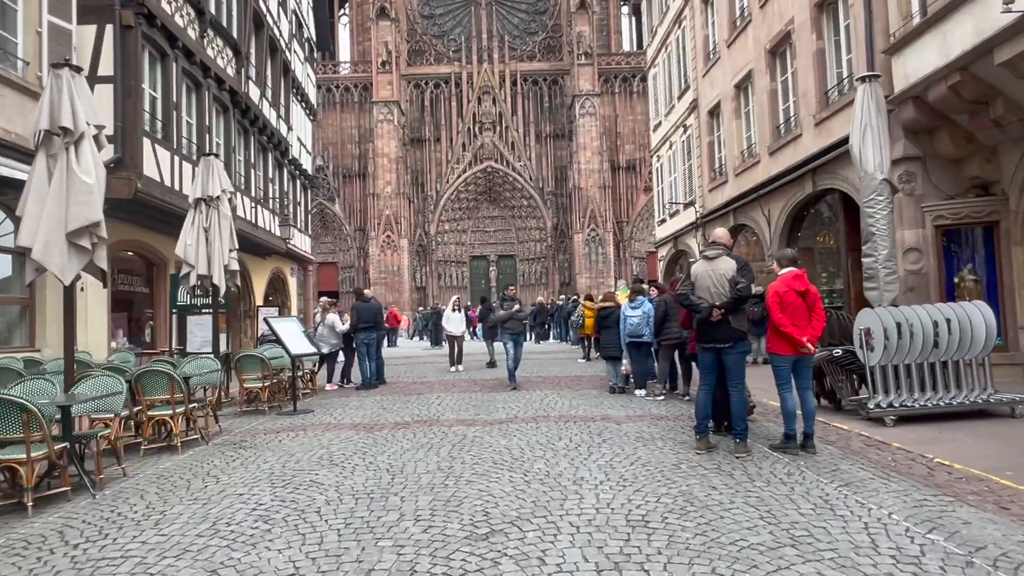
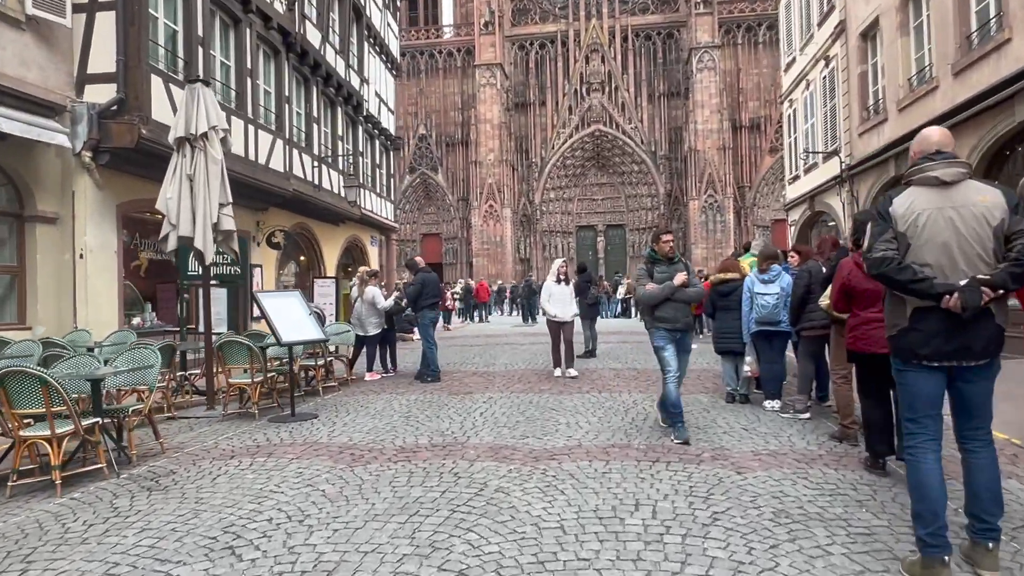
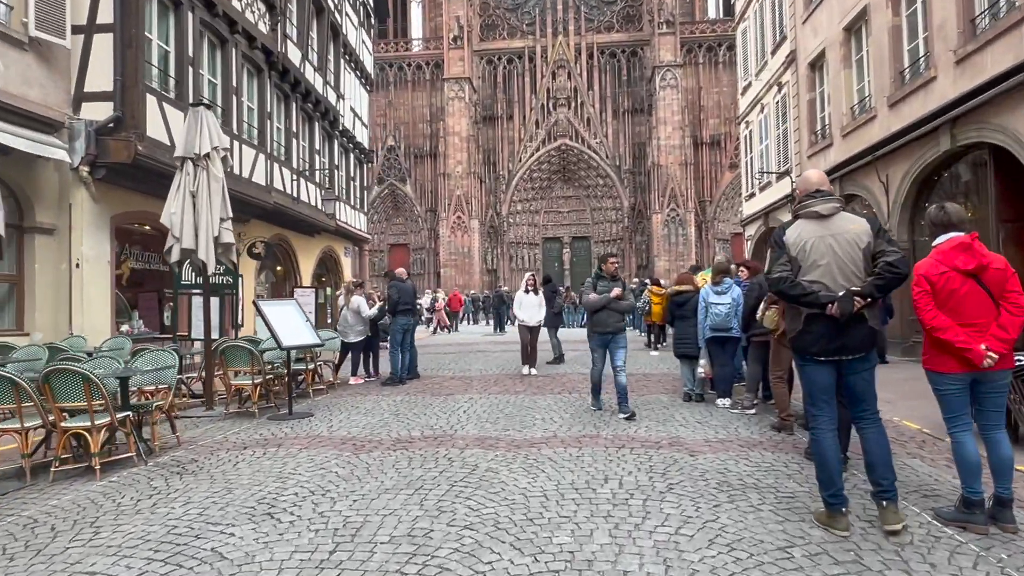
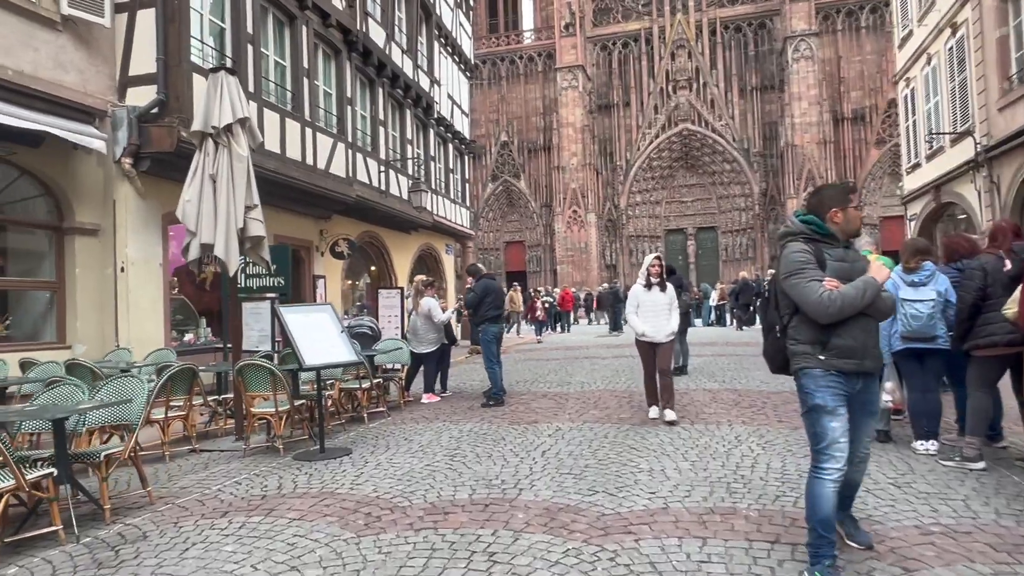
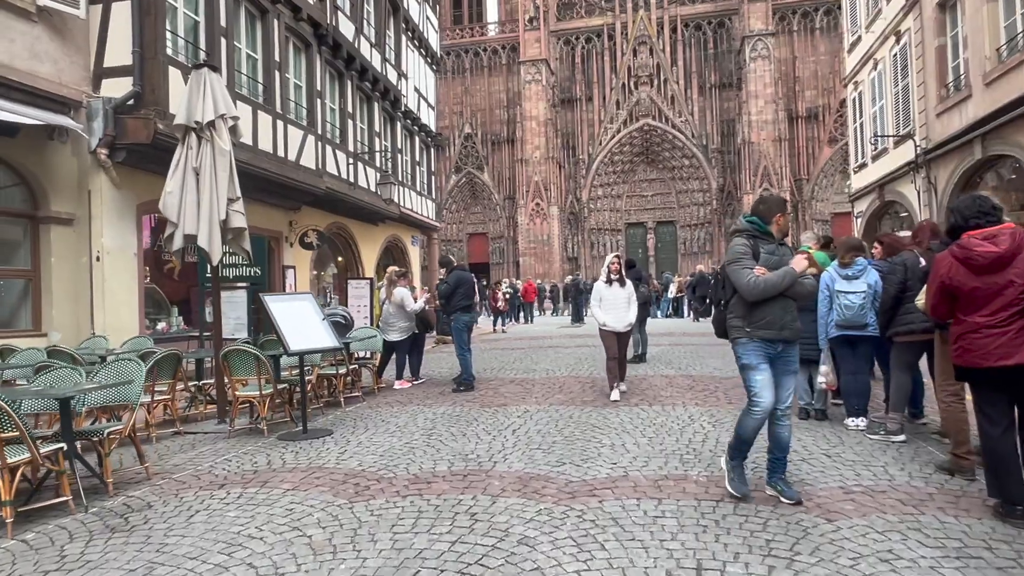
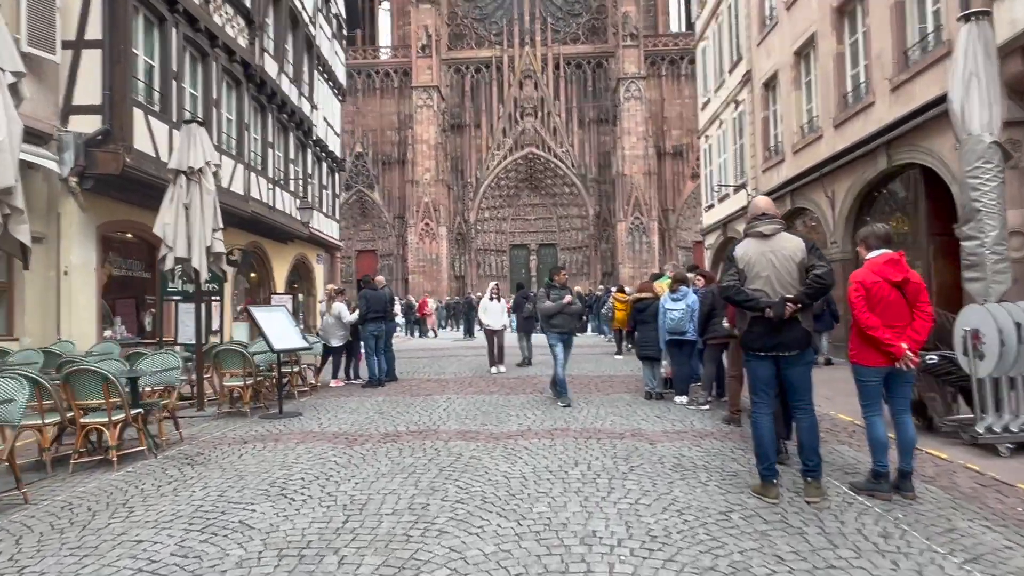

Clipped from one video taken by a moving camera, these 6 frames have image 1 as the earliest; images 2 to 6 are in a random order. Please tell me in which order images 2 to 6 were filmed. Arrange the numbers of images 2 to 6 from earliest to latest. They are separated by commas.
6, 3, 2, 5, 4
